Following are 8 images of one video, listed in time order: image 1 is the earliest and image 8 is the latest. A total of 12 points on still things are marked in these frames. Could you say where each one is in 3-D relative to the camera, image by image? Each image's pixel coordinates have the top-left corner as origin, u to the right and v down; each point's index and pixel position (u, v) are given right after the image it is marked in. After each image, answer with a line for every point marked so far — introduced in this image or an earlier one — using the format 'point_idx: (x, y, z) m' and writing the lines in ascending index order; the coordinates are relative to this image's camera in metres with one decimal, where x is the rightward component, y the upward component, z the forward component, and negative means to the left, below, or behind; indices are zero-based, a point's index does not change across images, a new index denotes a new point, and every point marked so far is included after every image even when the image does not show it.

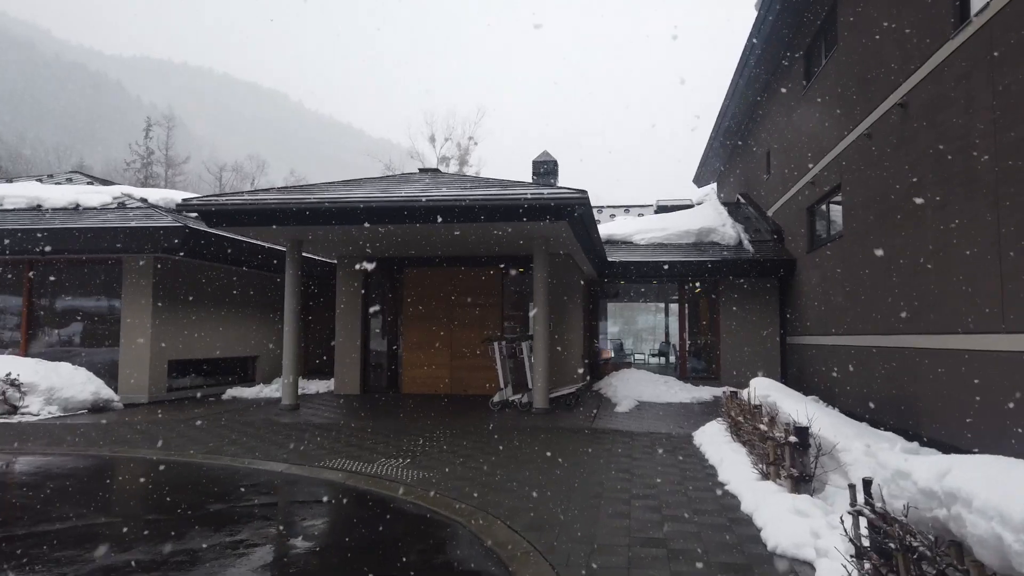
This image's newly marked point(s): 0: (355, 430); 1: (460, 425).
0: (-1.7, -1.5, +8.4) m
1: (-0.6, -1.5, +8.6) m
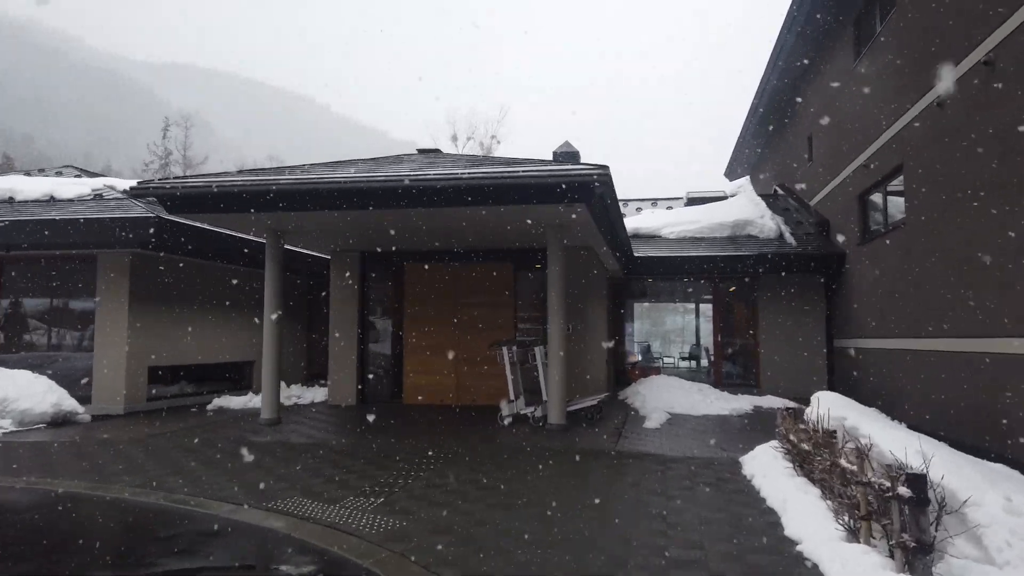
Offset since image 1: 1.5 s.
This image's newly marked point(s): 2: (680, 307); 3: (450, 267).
0: (-1.7, -1.5, +7.1) m
1: (-0.5, -1.5, +7.2) m
2: (+3.8, -0.4, +17.6) m
3: (-0.9, +0.3, +11.2) m
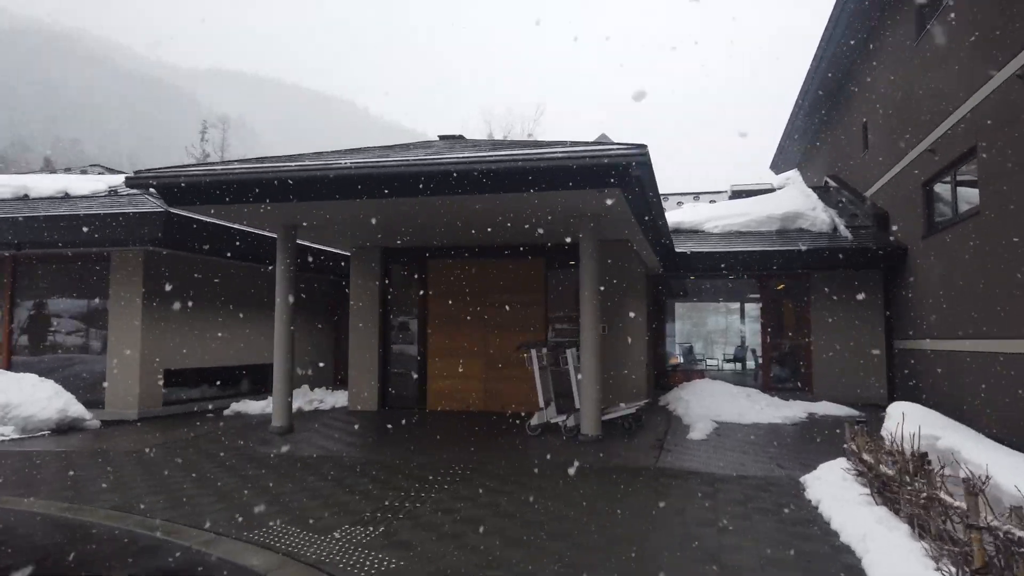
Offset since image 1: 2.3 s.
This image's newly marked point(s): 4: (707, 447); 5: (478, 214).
0: (-1.4, -1.5, +6.4) m
1: (-0.3, -1.5, +6.5) m
2: (+4.6, -0.4, +16.6) m
3: (-0.5, +0.3, +10.5) m
4: (+1.9, -1.5, +7.4) m
5: (-0.4, +0.8, +8.0) m
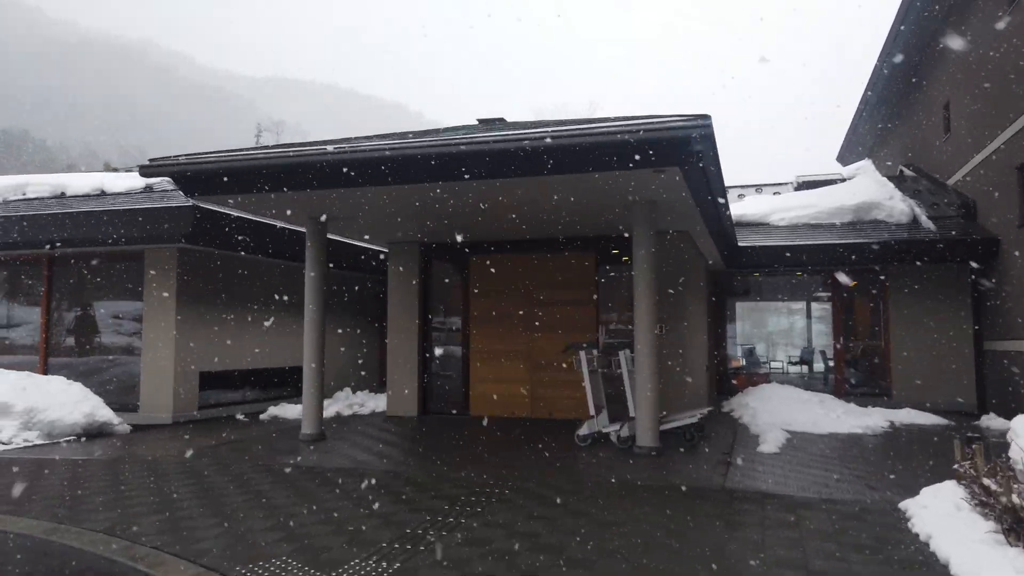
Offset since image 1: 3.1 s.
0: (-1.1, -1.4, +5.7) m
1: (+0.1, -1.4, +5.7) m
2: (+5.6, -0.3, +15.5) m
3: (+0.1, +0.4, +9.7) m
4: (+2.3, -1.5, +6.5) m
5: (+0.1, +0.8, +7.3) m
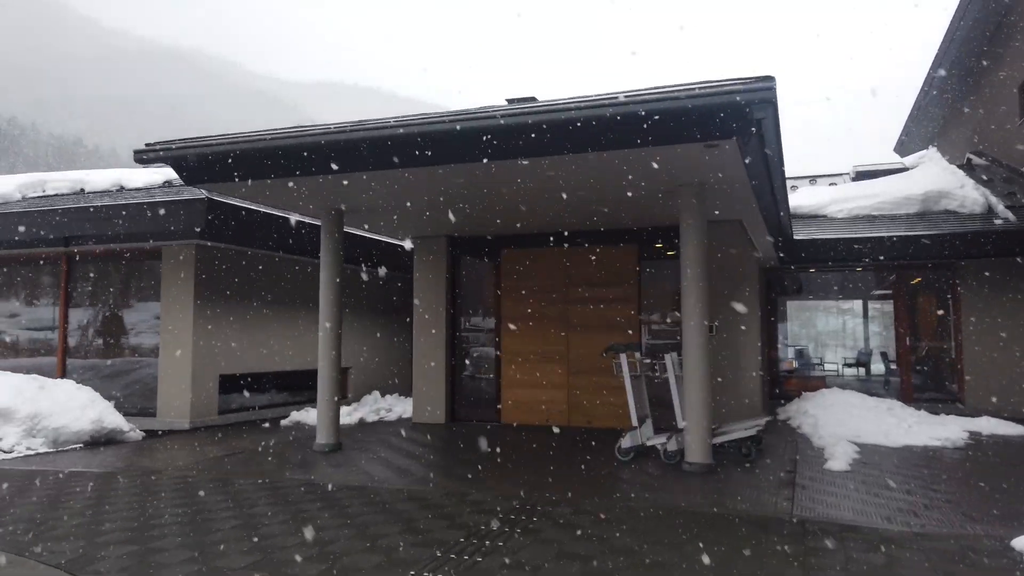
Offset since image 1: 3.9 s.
0: (-0.9, -1.4, +5.1) m
1: (+0.3, -1.4, +5.0) m
2: (+6.4, -0.3, +14.4) m
3: (+0.5, +0.4, +9.0) m
4: (+2.5, -1.4, +5.6) m
5: (+0.4, +0.9, +6.5) m
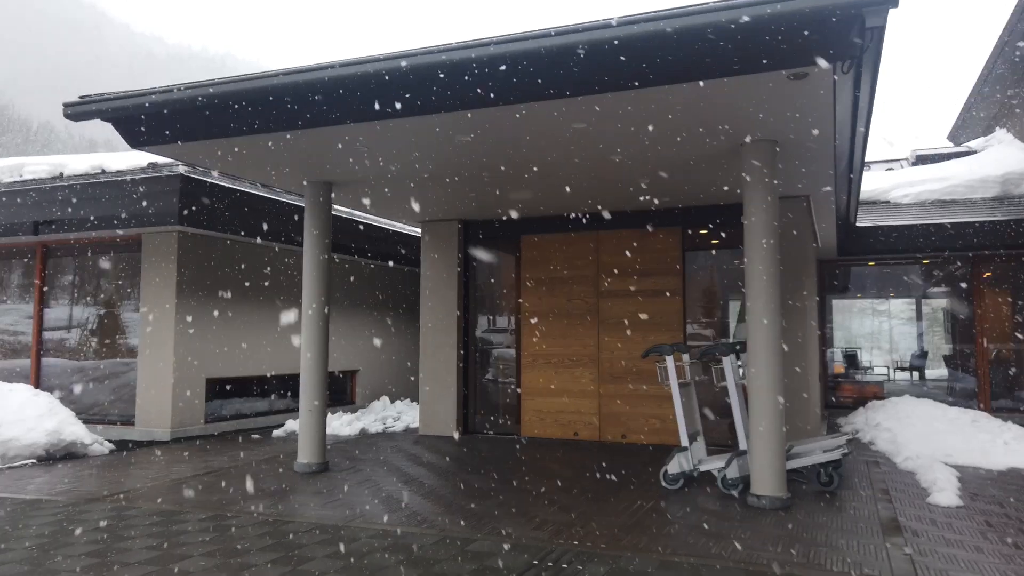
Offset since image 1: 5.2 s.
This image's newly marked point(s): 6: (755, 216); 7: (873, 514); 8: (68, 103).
0: (-0.8, -1.3, +3.9) m
1: (+0.4, -1.3, +3.7) m
2: (+6.8, -0.2, +13.0) m
3: (+0.8, +0.5, +7.7) m
4: (+2.6, -1.3, +4.3) m
5: (+0.5, +1.0, +5.3) m
6: (+1.6, +0.5, +4.9) m
7: (+2.2, -1.3, +4.6) m
8: (-3.0, +1.2, +5.2) m
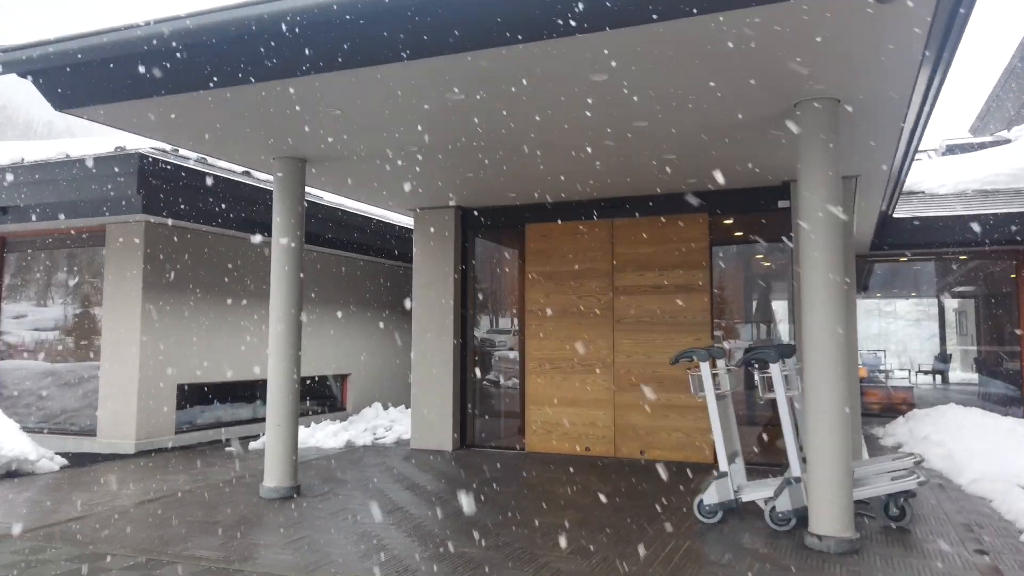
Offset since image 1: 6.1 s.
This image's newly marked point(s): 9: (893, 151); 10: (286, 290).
0: (-0.8, -1.3, +3.0) m
1: (+0.4, -1.2, +2.9) m
2: (+6.8, -0.2, +12.1) m
3: (+0.8, +0.5, +6.9) m
4: (+2.7, -1.3, +3.4) m
5: (+0.5, +1.0, +4.4) m
6: (+1.6, +0.5, +4.0) m
7: (+2.2, -1.3, +3.7) m
8: (-2.9, +1.3, +4.3) m
9: (+2.6, +0.9, +5.1) m
10: (-1.5, 0.0, +5.2) m
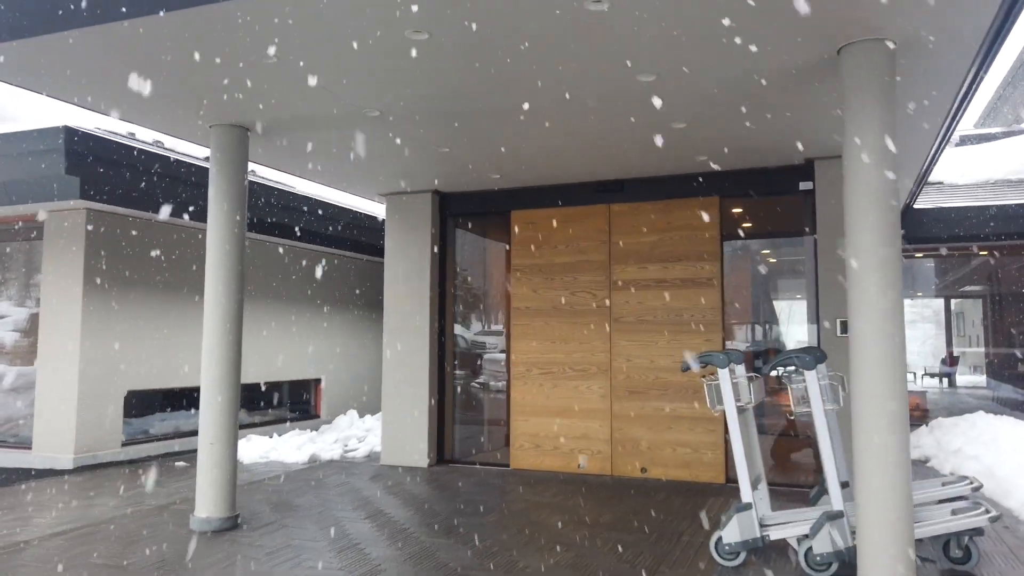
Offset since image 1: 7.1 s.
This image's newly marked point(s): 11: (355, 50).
0: (-0.9, -1.2, +2.2) m
1: (+0.3, -1.2, +2.1) m
2: (+6.6, -0.2, +11.3) m
3: (+0.7, +0.6, +6.1) m
4: (+2.6, -1.3, +2.6) m
5: (+0.4, +1.0, +3.6) m
6: (+1.5, +0.5, +3.3) m
7: (+2.1, -1.2, +2.9) m
8: (-3.0, +1.3, +3.5) m
9: (+2.5, +0.9, +4.3) m
10: (-1.7, 0.0, +4.4) m
11: (-0.7, +1.1, +3.6) m
